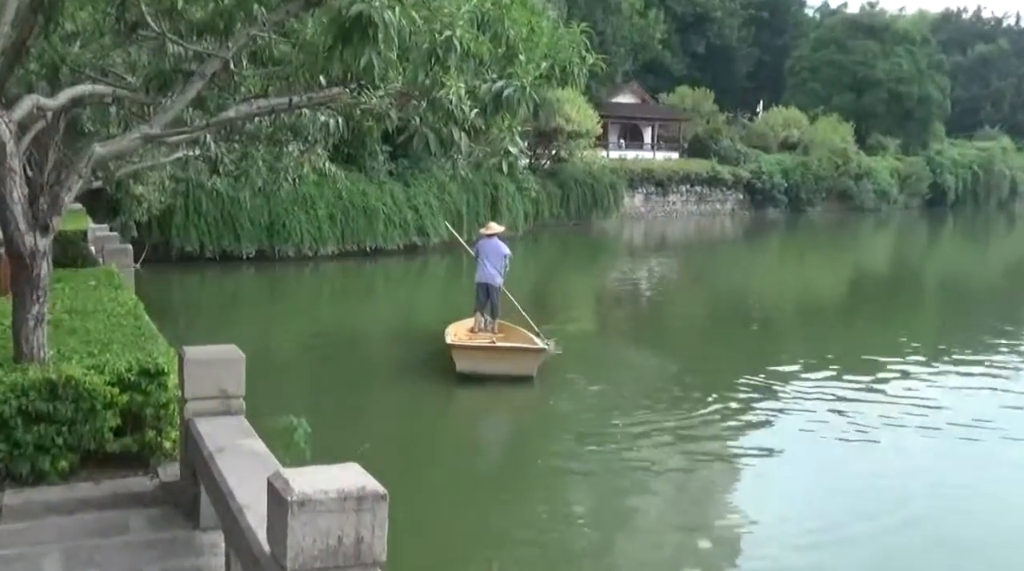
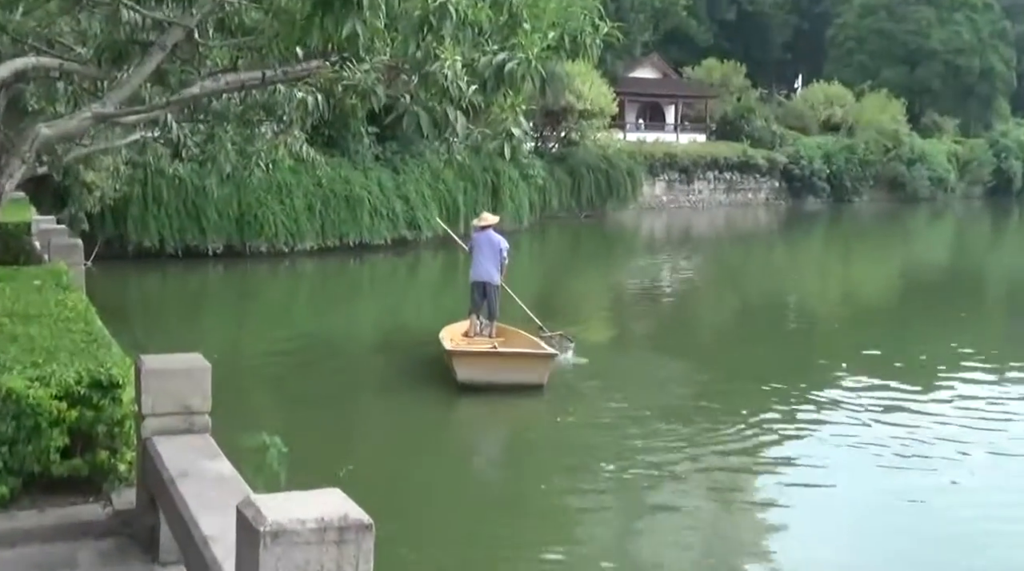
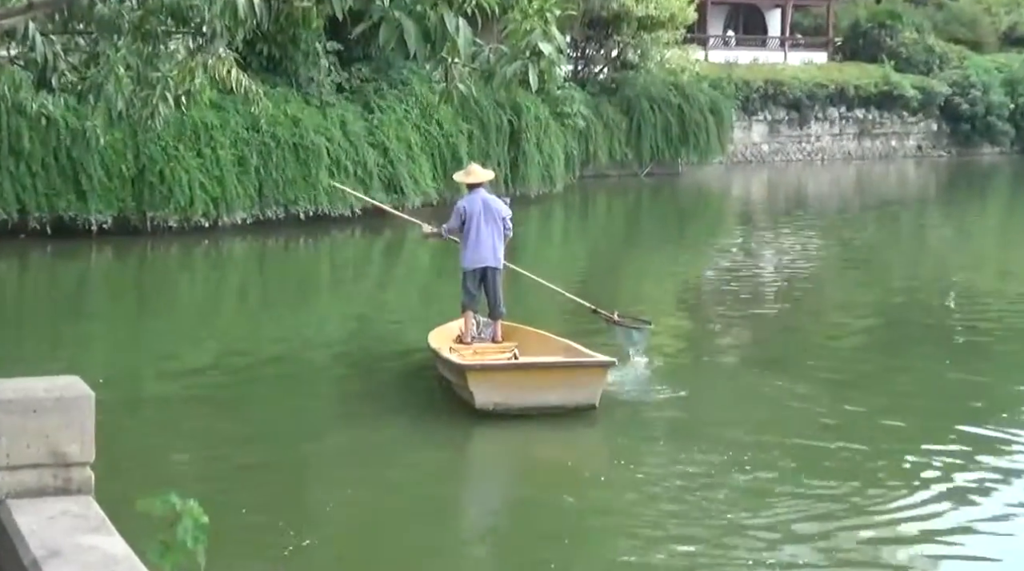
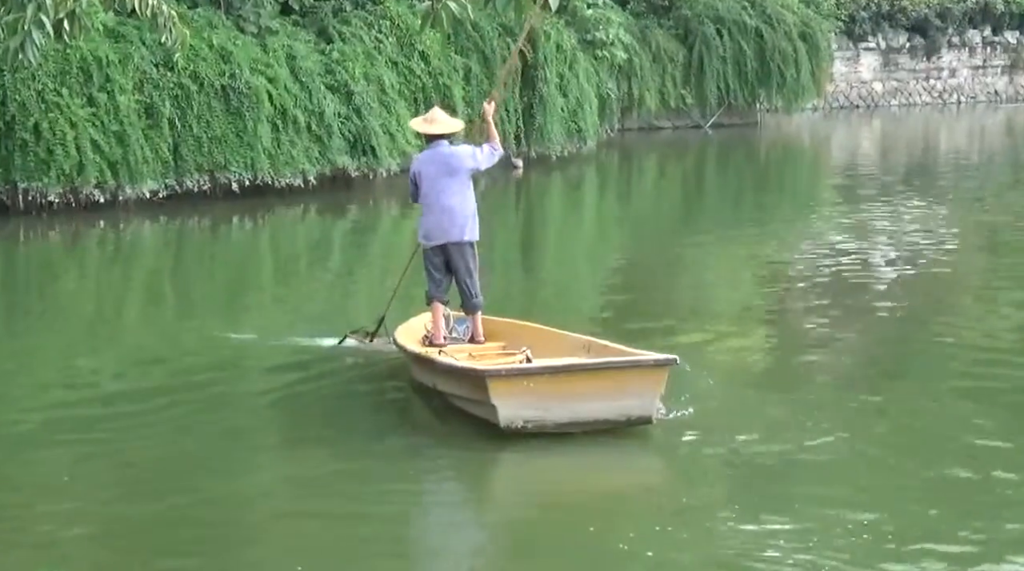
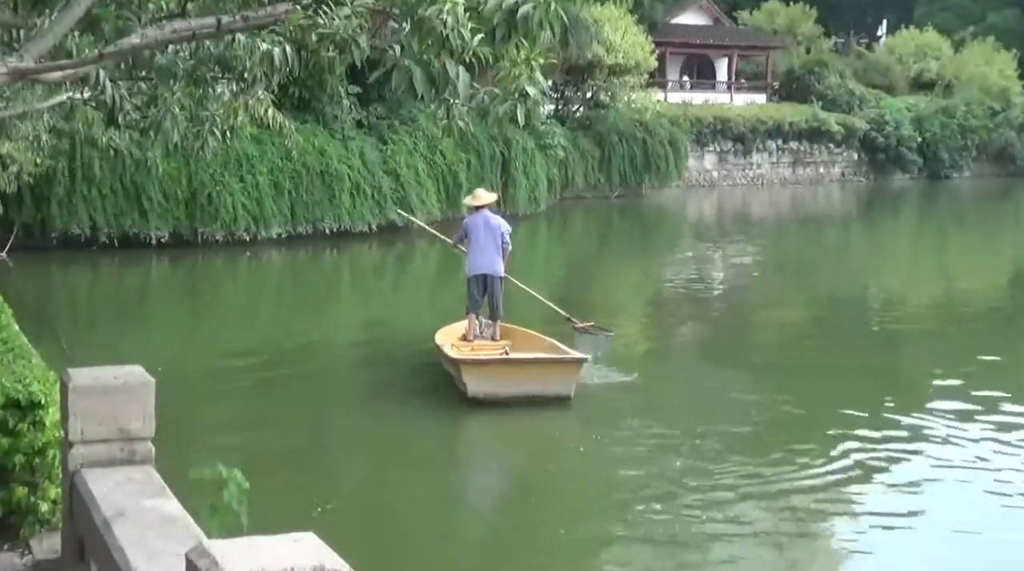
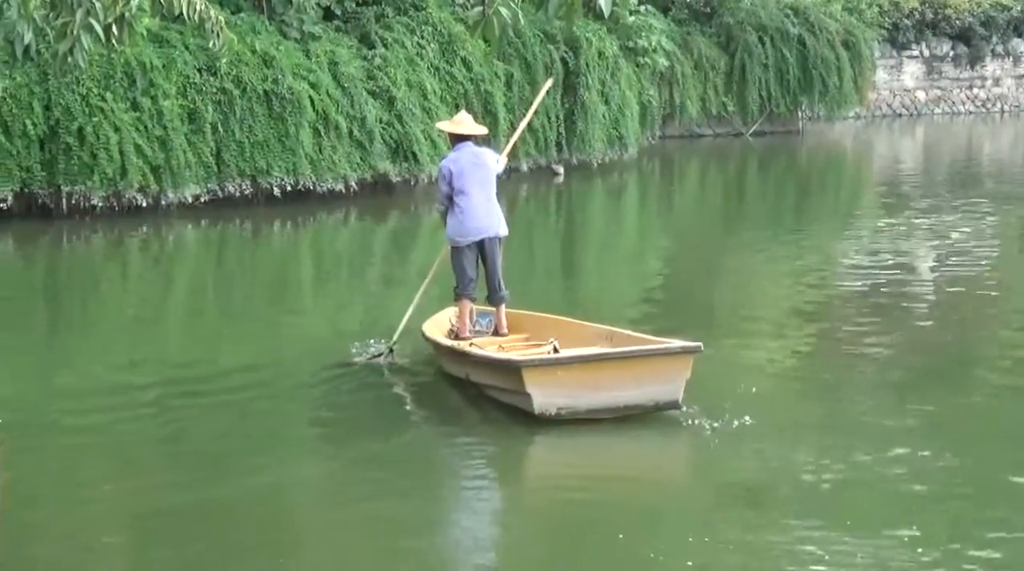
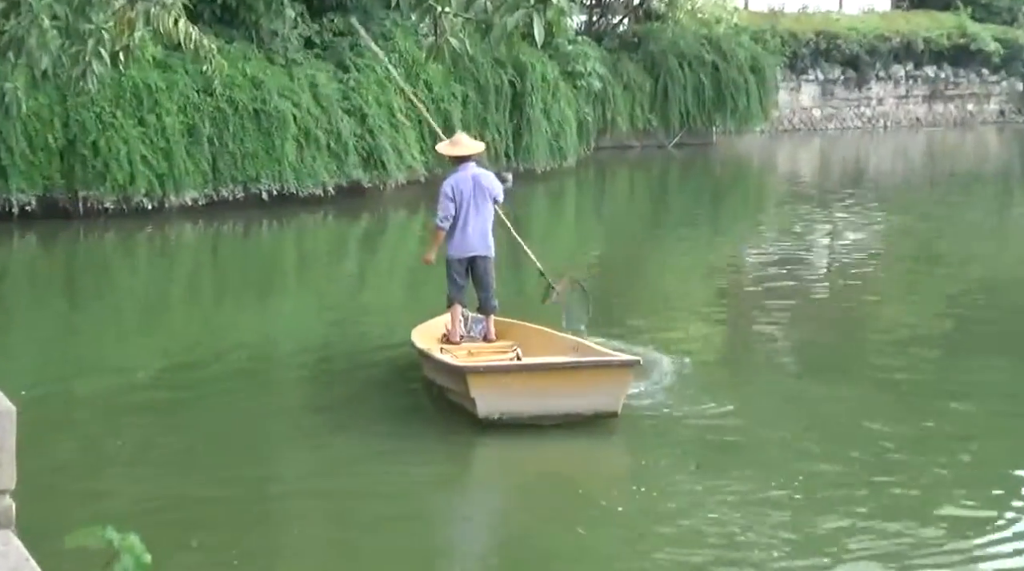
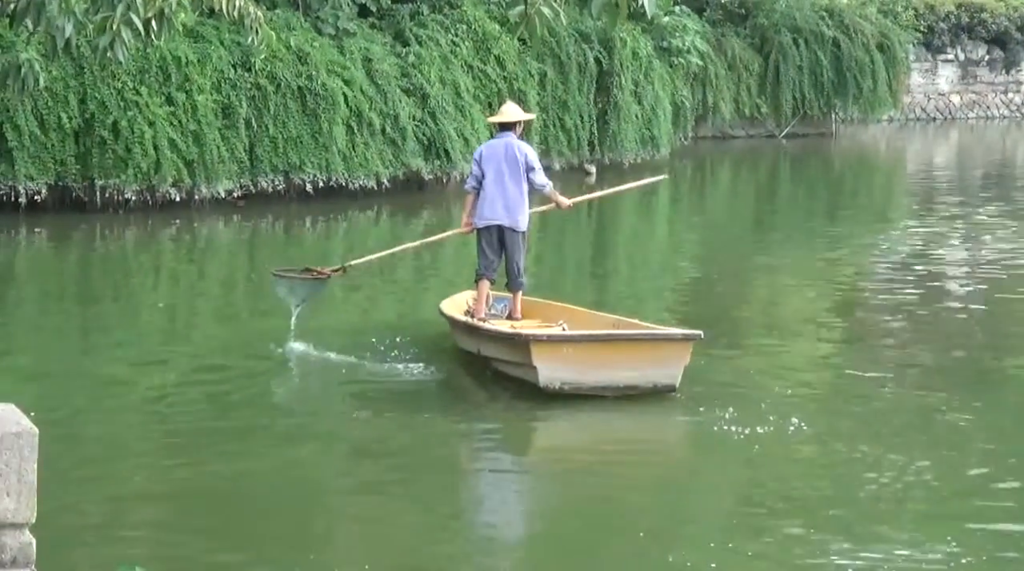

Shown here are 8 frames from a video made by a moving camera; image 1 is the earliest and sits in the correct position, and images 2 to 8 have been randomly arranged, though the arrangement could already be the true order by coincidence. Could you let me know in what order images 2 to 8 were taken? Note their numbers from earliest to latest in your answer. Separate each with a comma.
2, 5, 3, 7, 4, 6, 8
